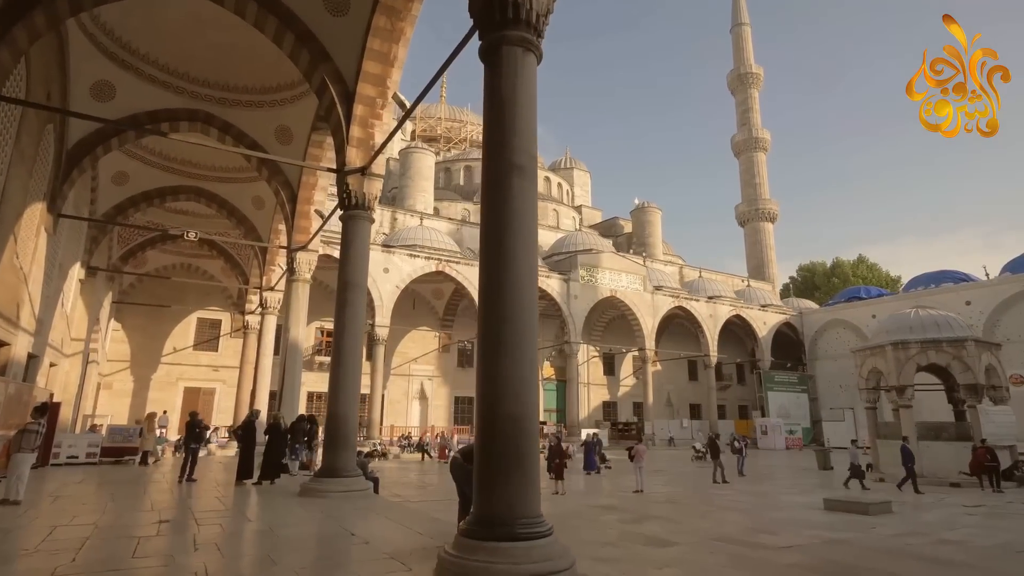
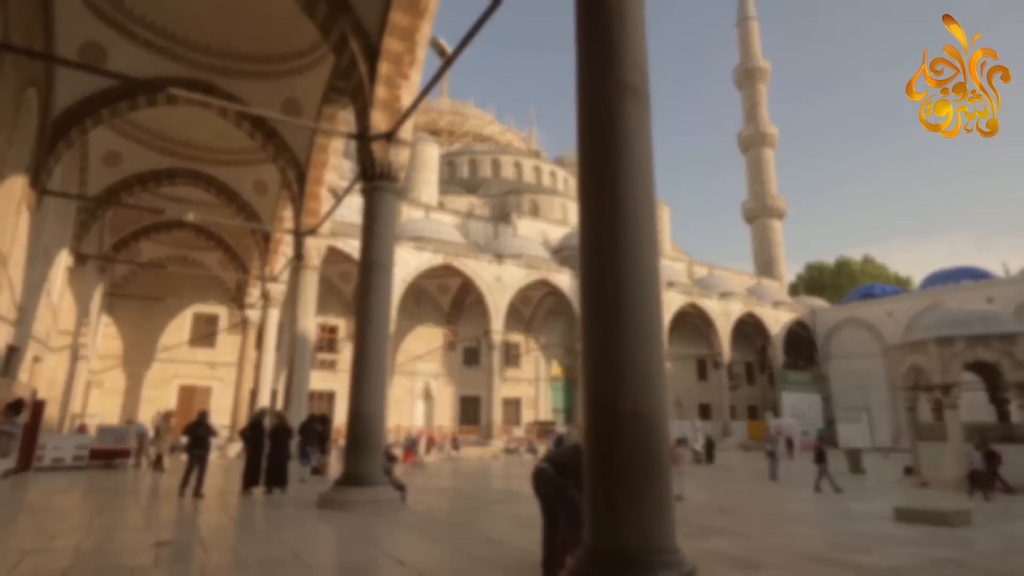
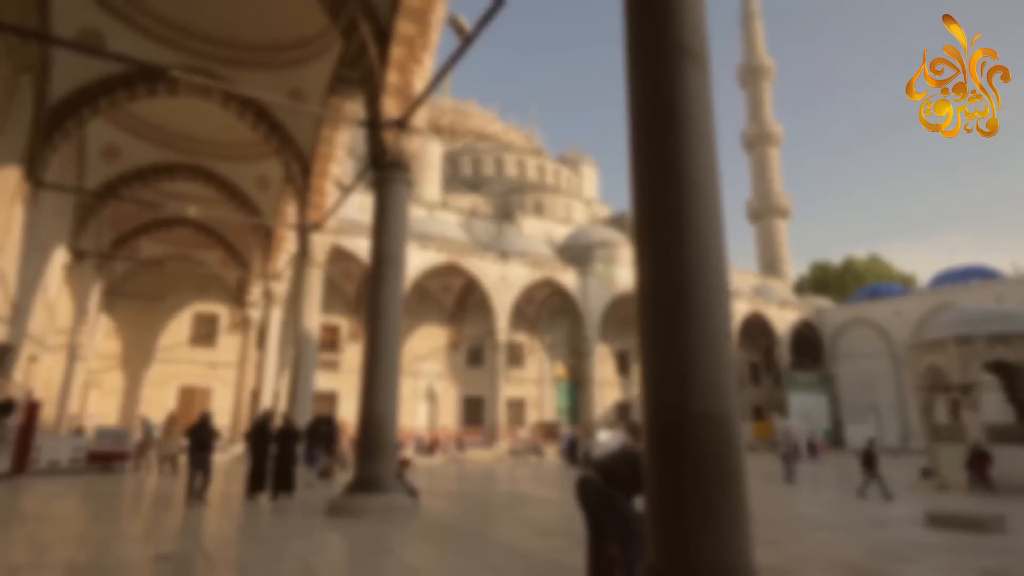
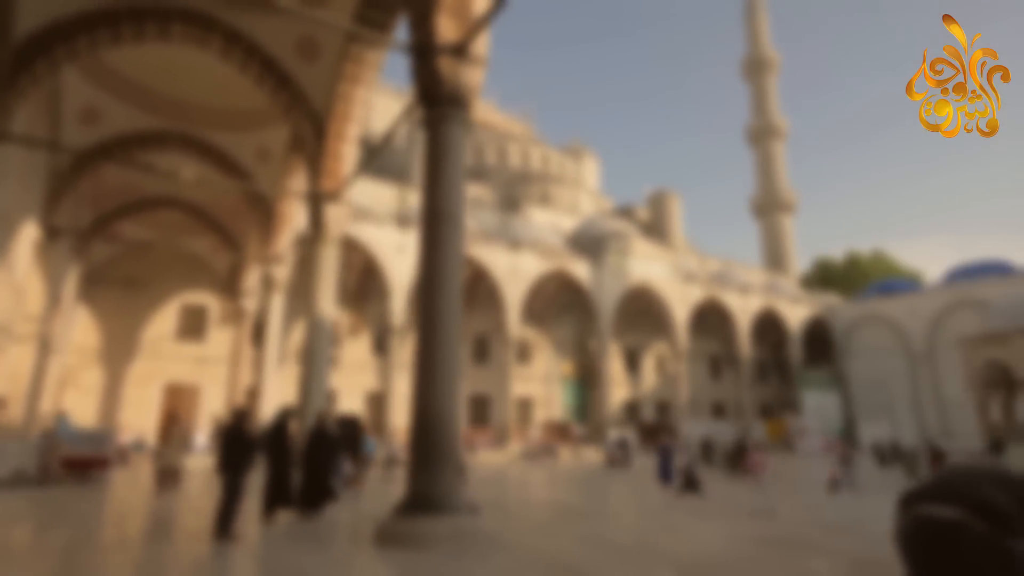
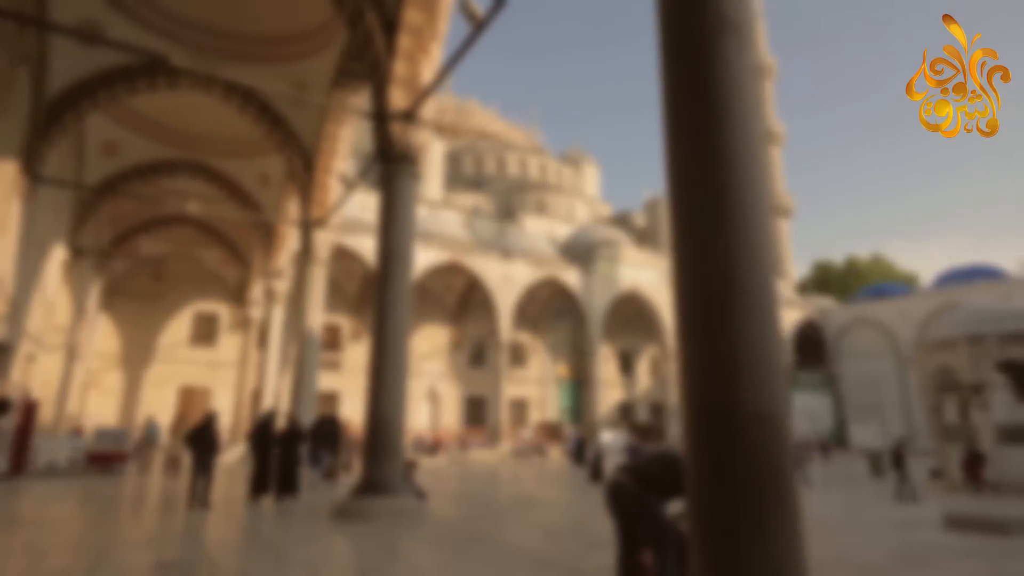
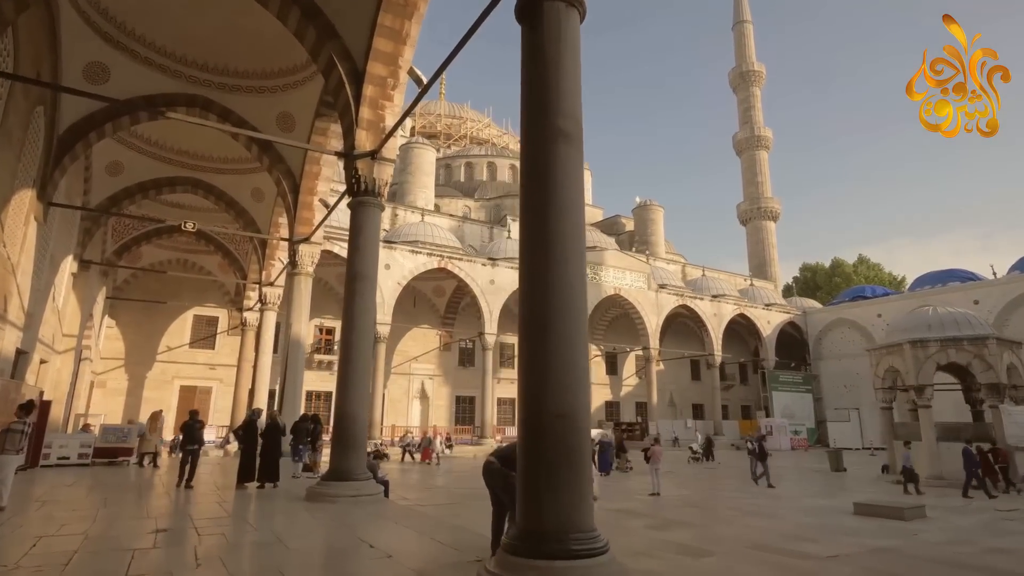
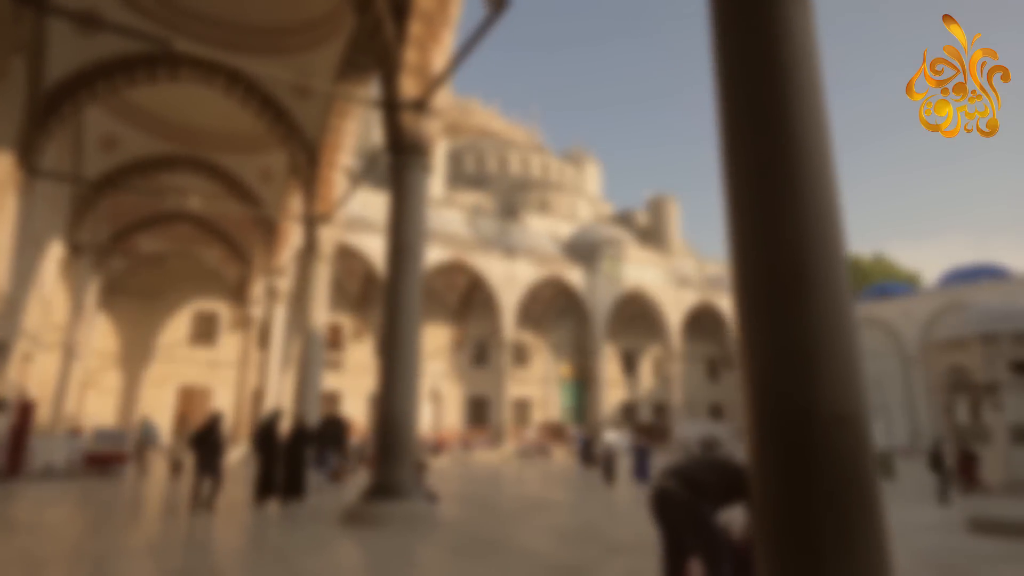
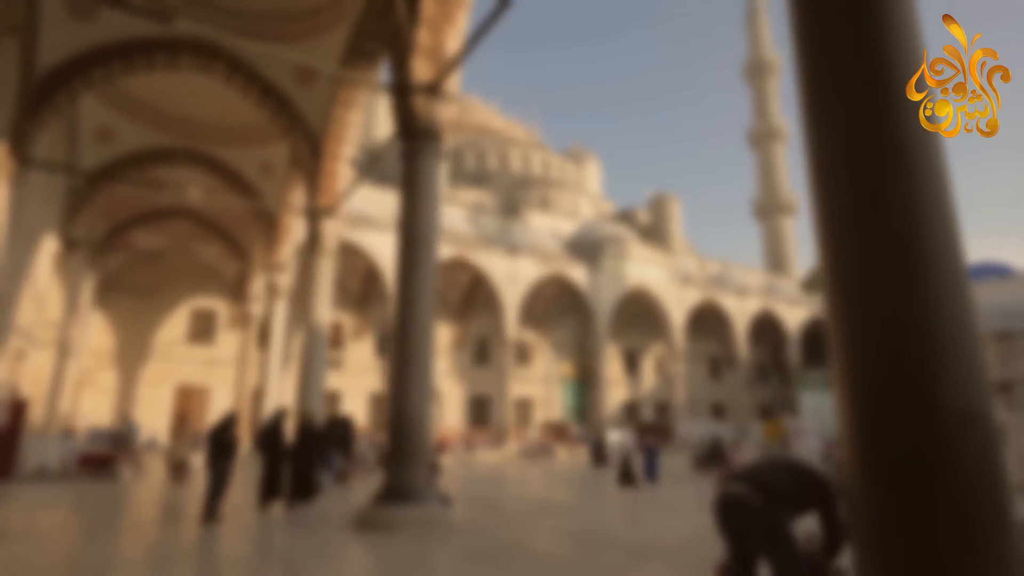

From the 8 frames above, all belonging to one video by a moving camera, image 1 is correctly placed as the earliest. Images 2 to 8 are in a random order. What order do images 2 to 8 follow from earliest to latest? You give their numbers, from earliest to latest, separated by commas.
6, 2, 3, 5, 7, 8, 4
